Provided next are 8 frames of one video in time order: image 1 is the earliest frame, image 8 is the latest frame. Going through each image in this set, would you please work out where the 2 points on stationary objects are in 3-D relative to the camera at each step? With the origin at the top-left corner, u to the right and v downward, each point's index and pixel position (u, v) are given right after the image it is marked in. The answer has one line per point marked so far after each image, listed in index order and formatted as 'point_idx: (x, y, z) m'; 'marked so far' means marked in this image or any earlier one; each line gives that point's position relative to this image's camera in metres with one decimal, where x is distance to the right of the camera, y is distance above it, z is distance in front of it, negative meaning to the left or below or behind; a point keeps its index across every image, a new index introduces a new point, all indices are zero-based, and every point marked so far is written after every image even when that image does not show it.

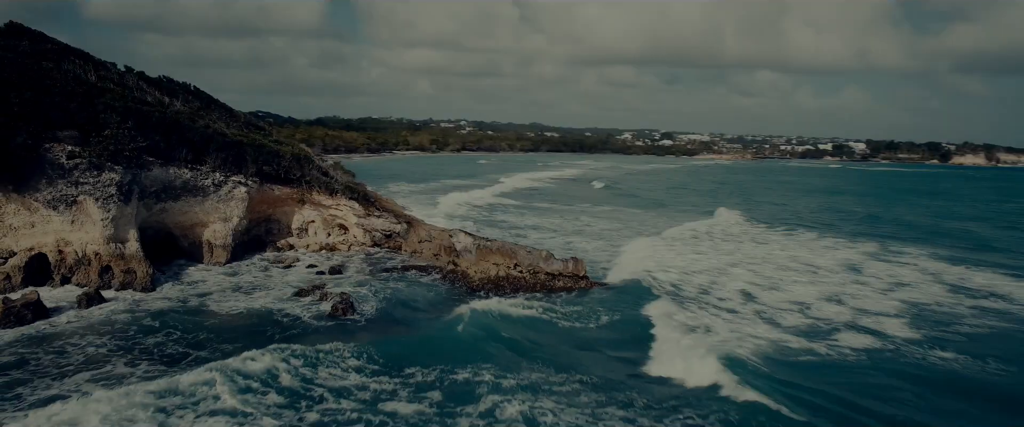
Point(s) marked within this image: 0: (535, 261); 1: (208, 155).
0: (+0.8, -1.1, +14.4) m
1: (-7.5, +1.5, +15.2) m
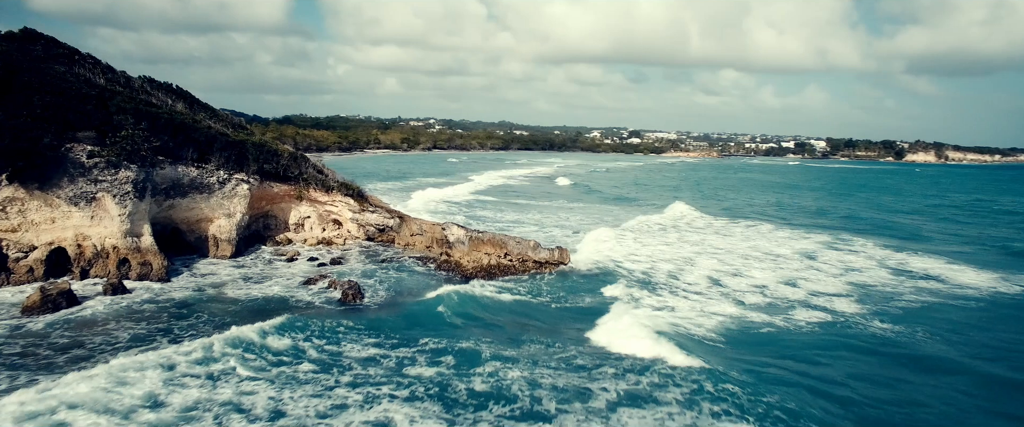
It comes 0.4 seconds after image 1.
0: (+0.5, -0.9, +15.7) m
1: (-7.8, +1.6, +16.1) m
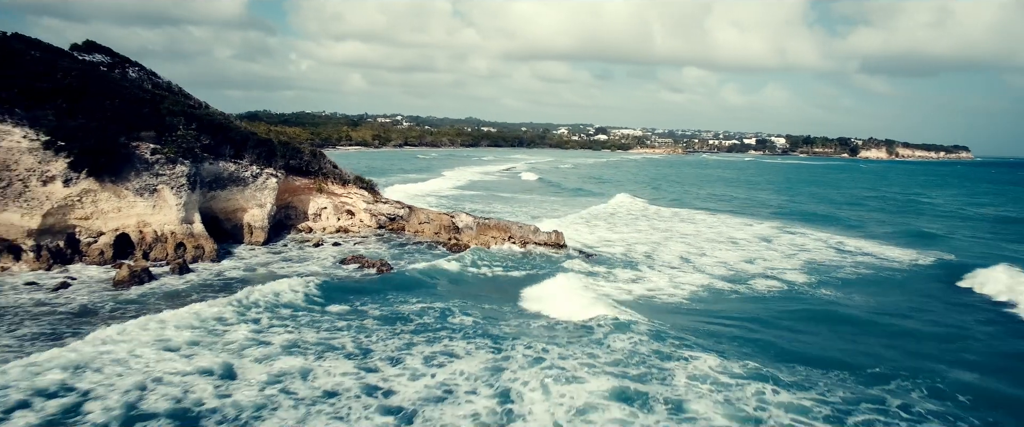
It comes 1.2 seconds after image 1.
0: (+0.5, -0.6, +18.2) m
1: (-7.8, +1.8, +18.1) m
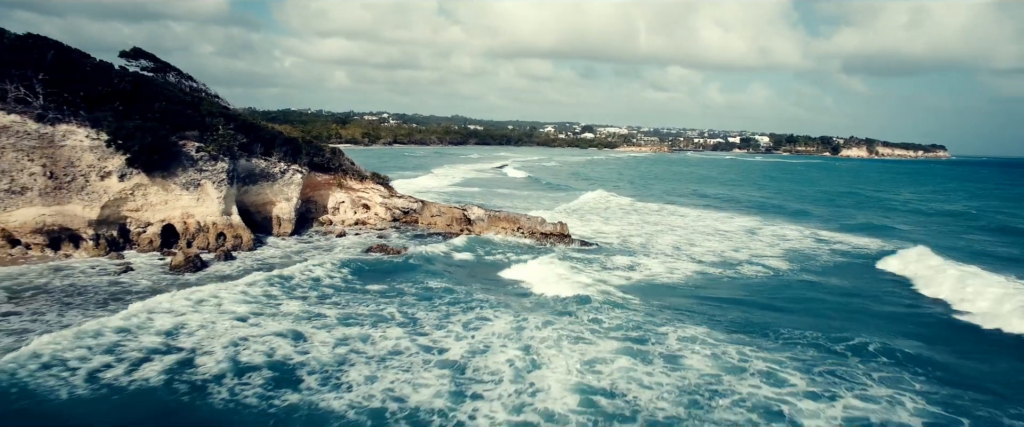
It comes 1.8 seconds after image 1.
0: (+0.8, -0.4, +19.9) m
1: (-7.6, +2.1, +19.7) m
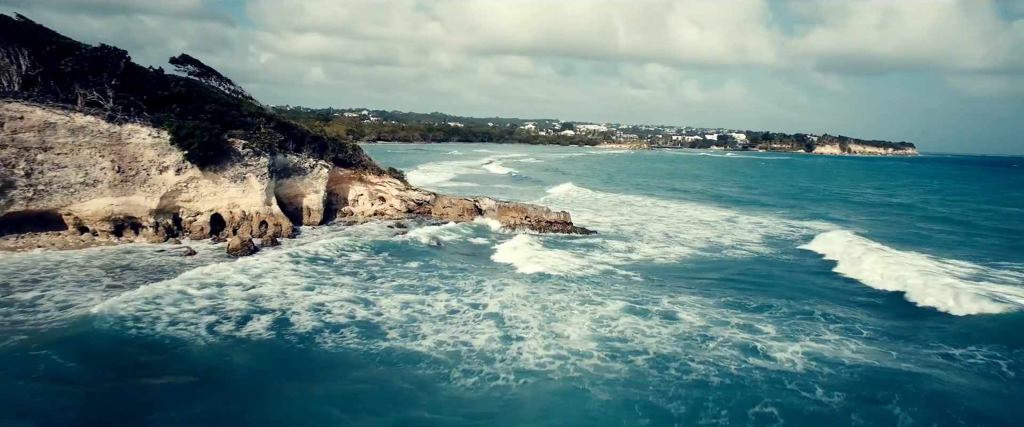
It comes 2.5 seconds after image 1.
0: (+1.0, -0.1, +22.3) m
1: (-7.3, +2.4, +21.7) m
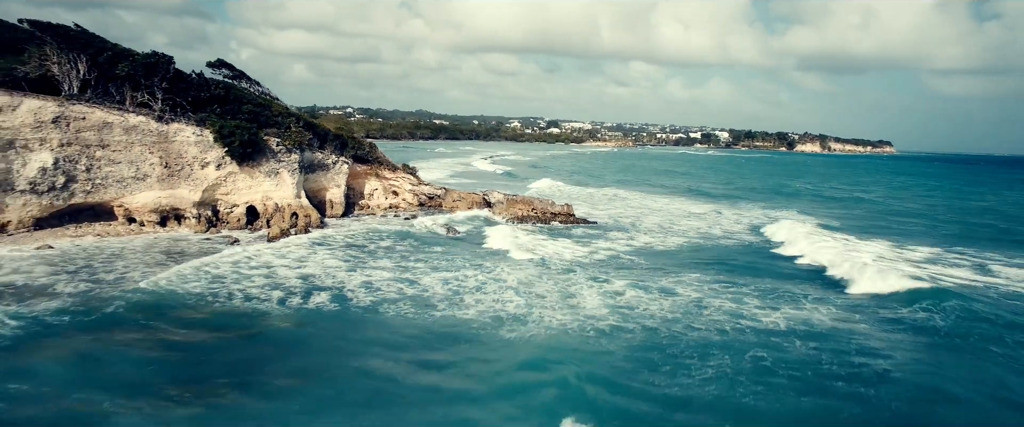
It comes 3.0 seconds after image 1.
0: (+1.3, +0.2, +24.1) m
1: (-7.0, +2.6, +23.4) m
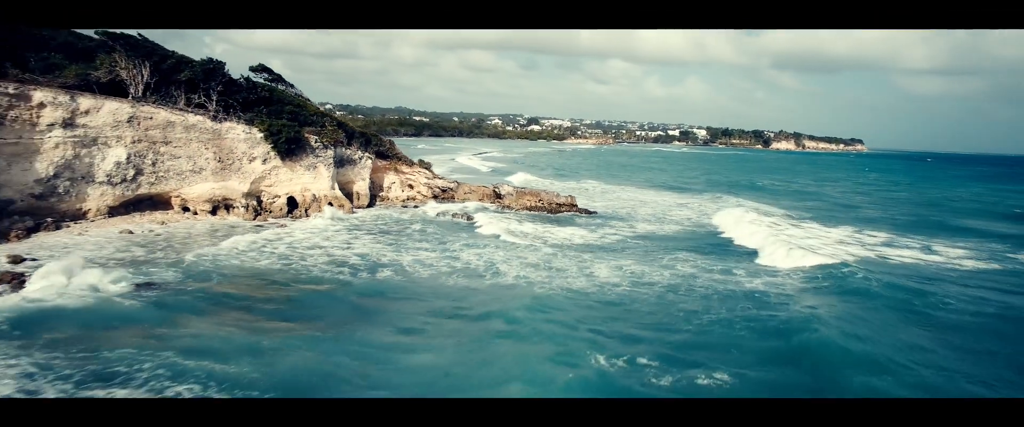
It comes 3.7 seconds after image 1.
0: (+1.7, +0.6, +26.8) m
1: (-6.6, +3.0, +25.7) m
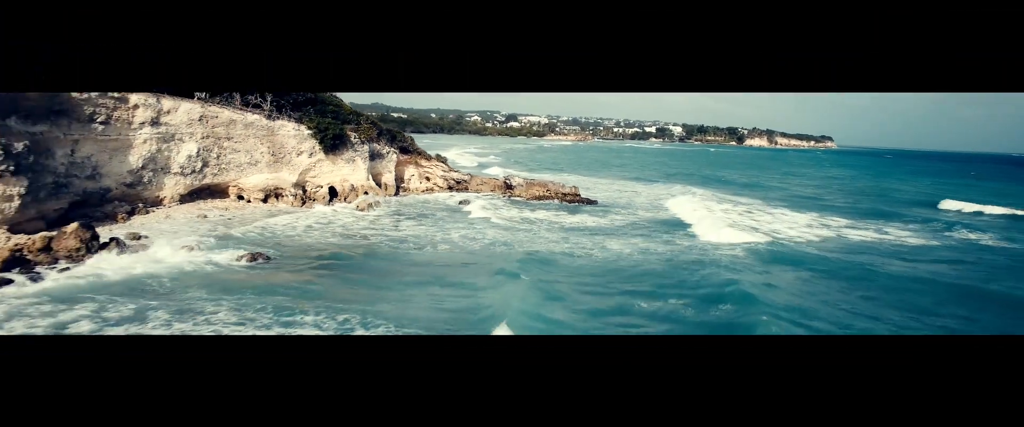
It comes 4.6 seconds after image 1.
0: (+2.1, +1.2, +29.8) m
1: (-6.1, +3.5, +28.4) m
